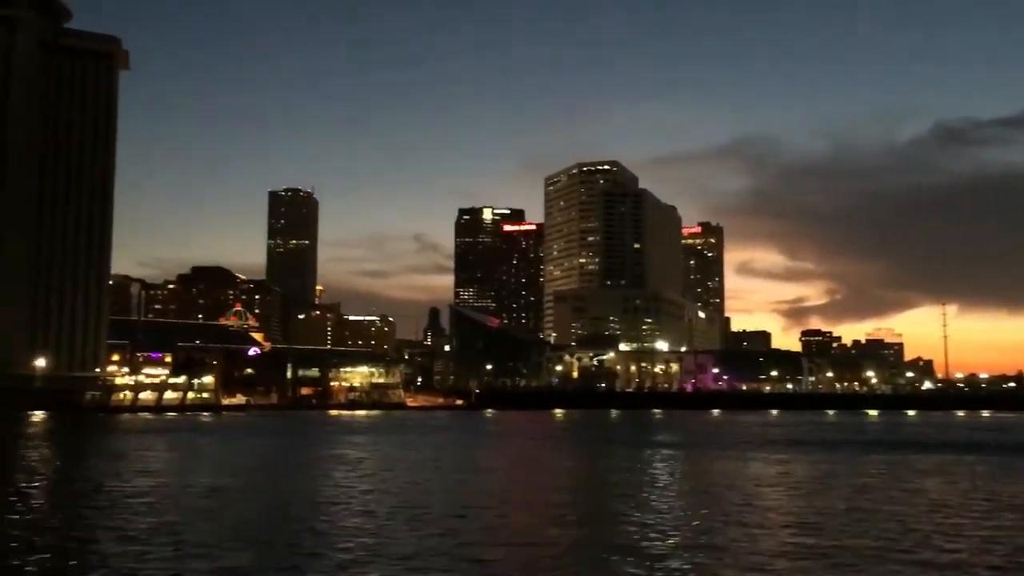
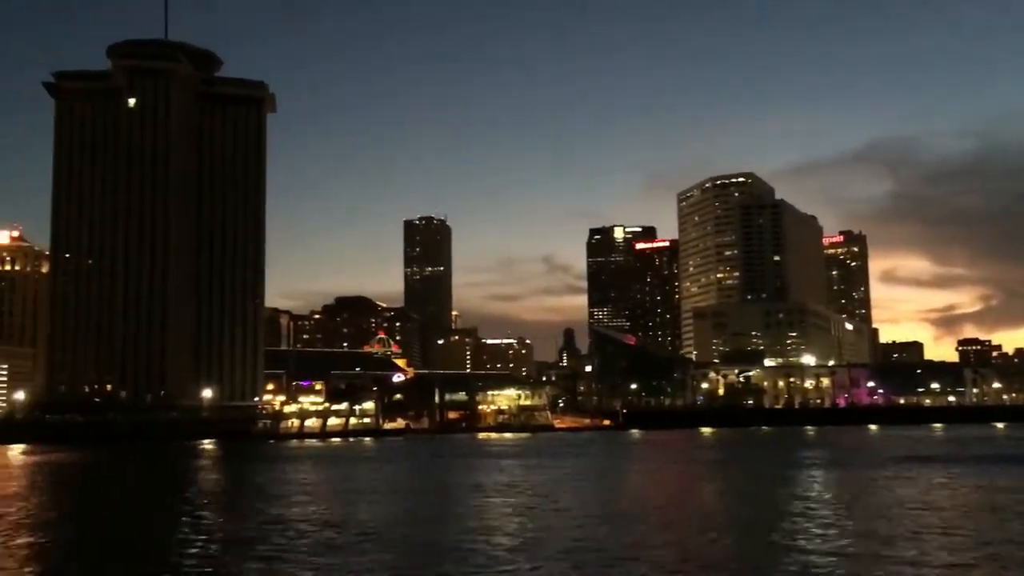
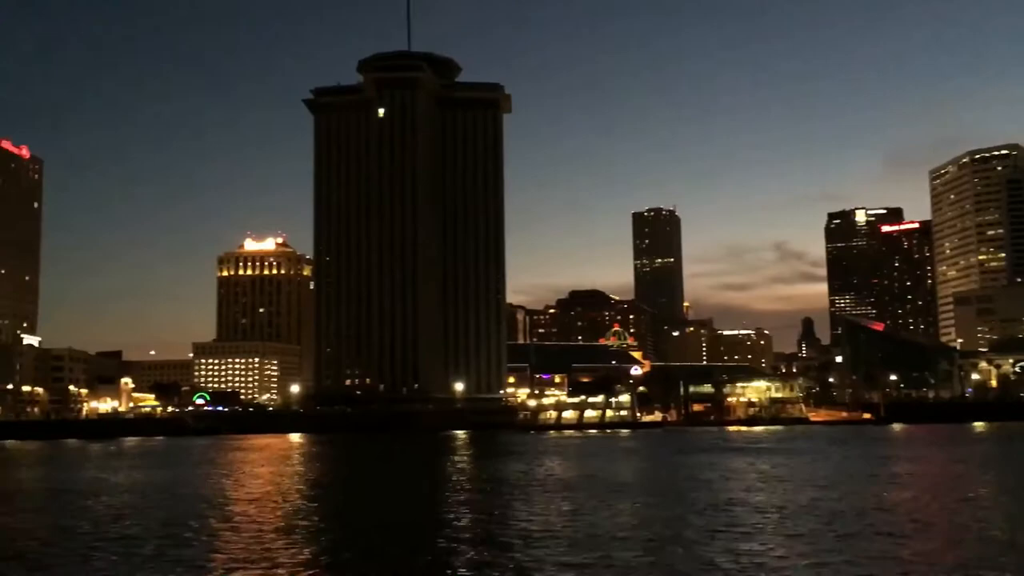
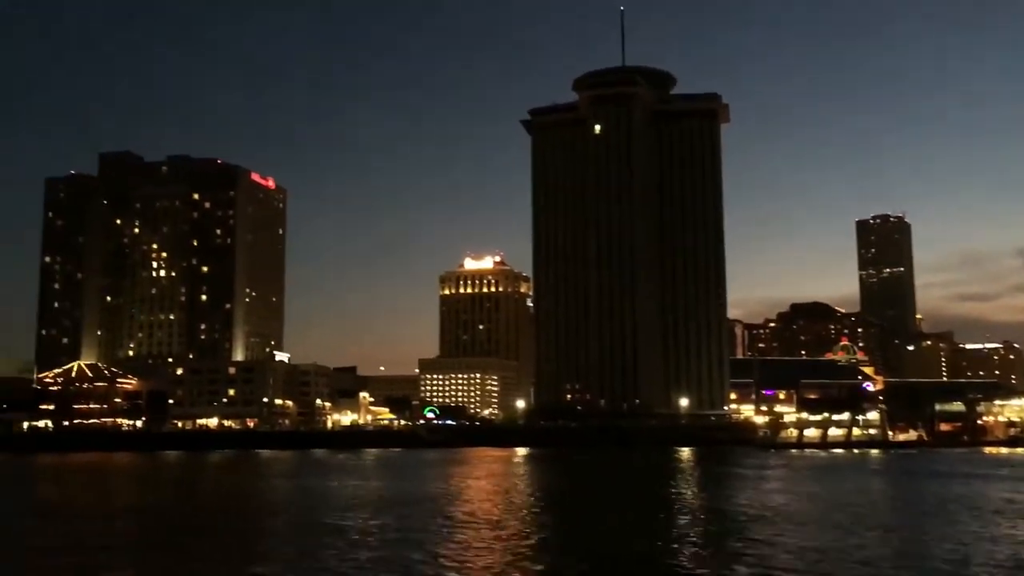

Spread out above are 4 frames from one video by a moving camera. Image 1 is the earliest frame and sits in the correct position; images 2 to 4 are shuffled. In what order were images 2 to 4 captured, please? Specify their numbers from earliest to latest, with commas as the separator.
2, 3, 4
